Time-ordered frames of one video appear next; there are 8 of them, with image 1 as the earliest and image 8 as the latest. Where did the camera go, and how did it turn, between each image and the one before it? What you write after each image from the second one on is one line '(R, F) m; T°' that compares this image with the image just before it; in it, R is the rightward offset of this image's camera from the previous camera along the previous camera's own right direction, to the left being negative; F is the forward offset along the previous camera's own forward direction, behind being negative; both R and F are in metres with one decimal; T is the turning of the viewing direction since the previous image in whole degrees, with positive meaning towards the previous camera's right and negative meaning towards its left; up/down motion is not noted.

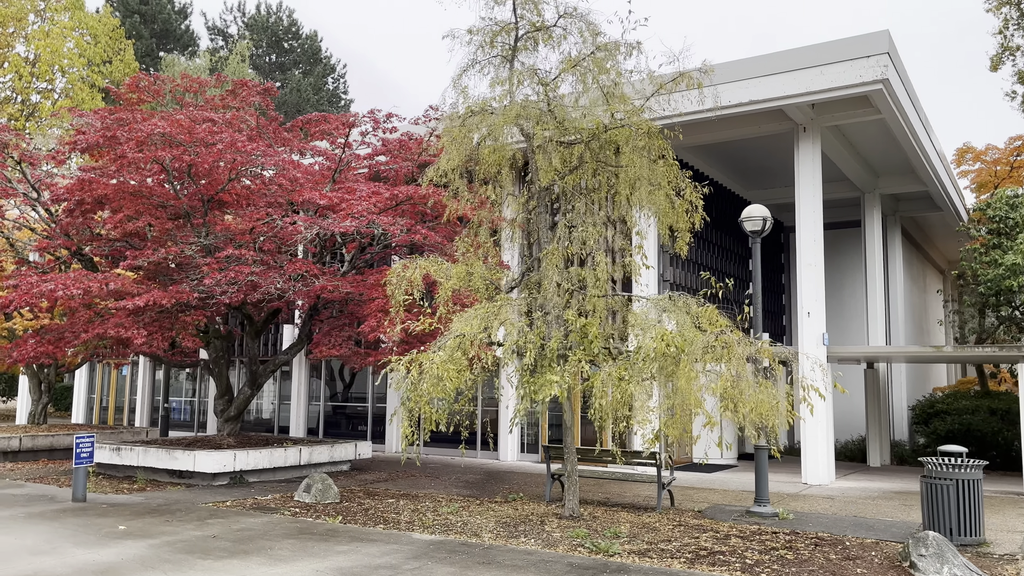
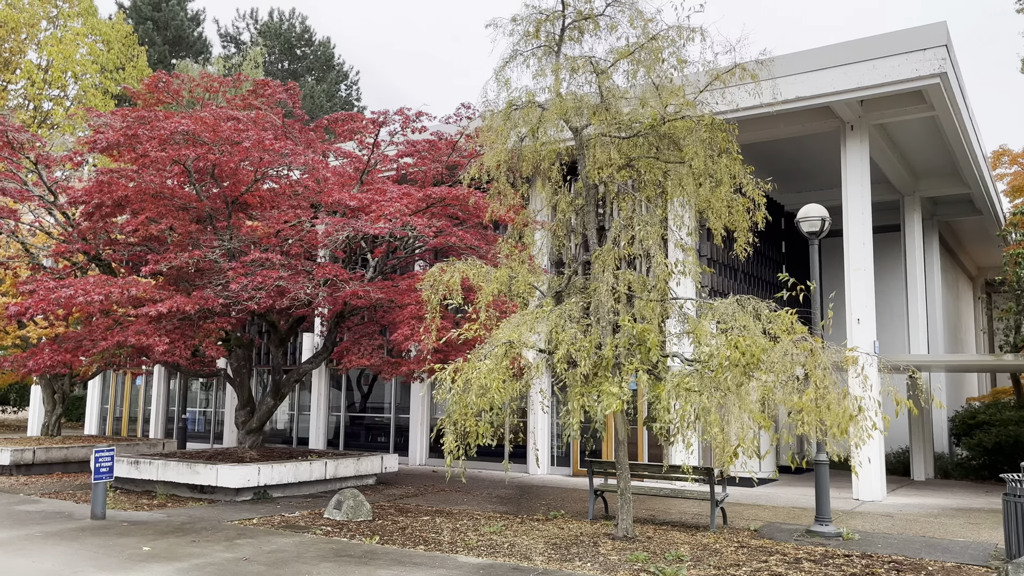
(-0.4, +0.6) m; 0°
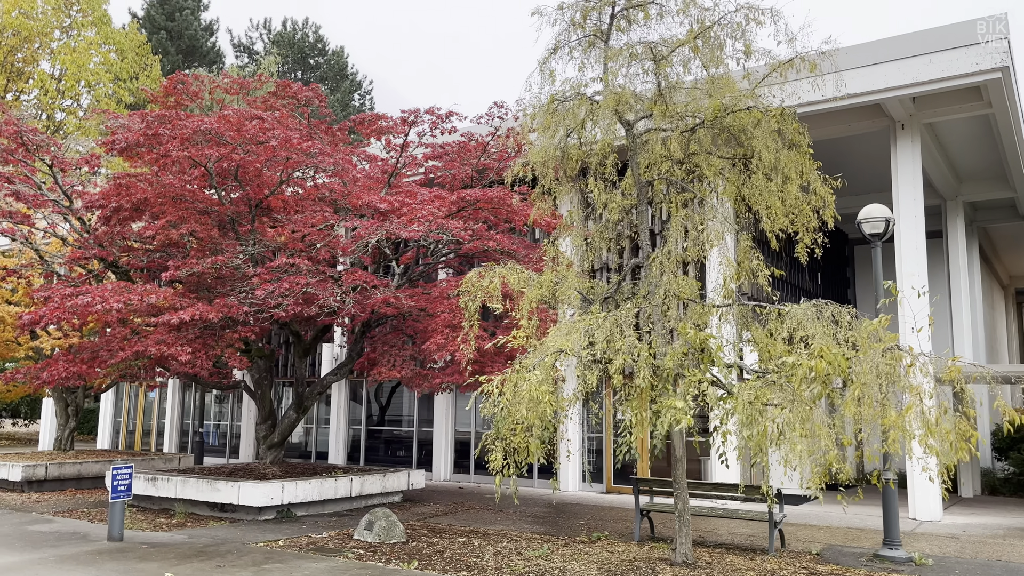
(-0.4, +0.6) m; -1°
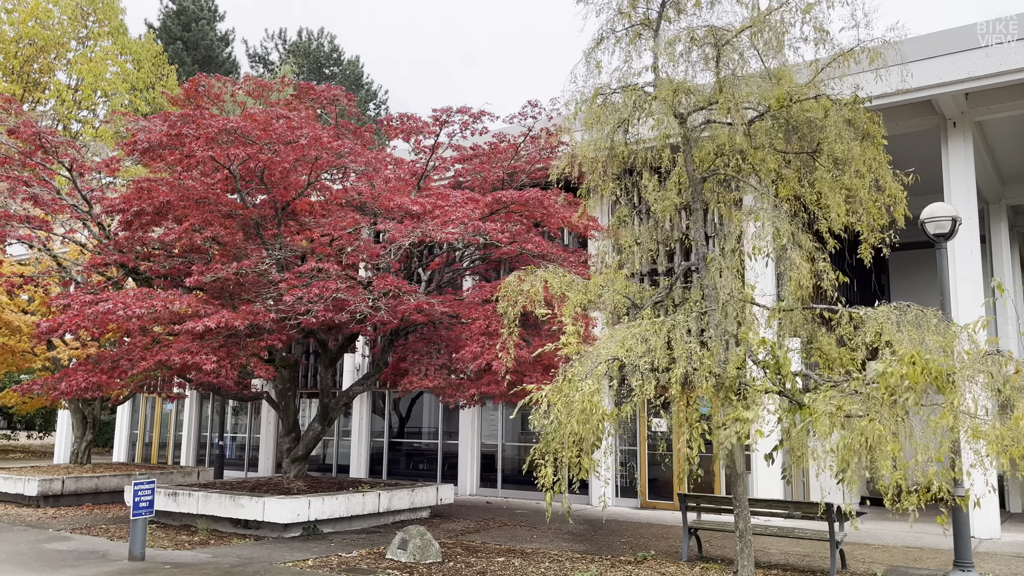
(-0.3, +0.5) m; -1°
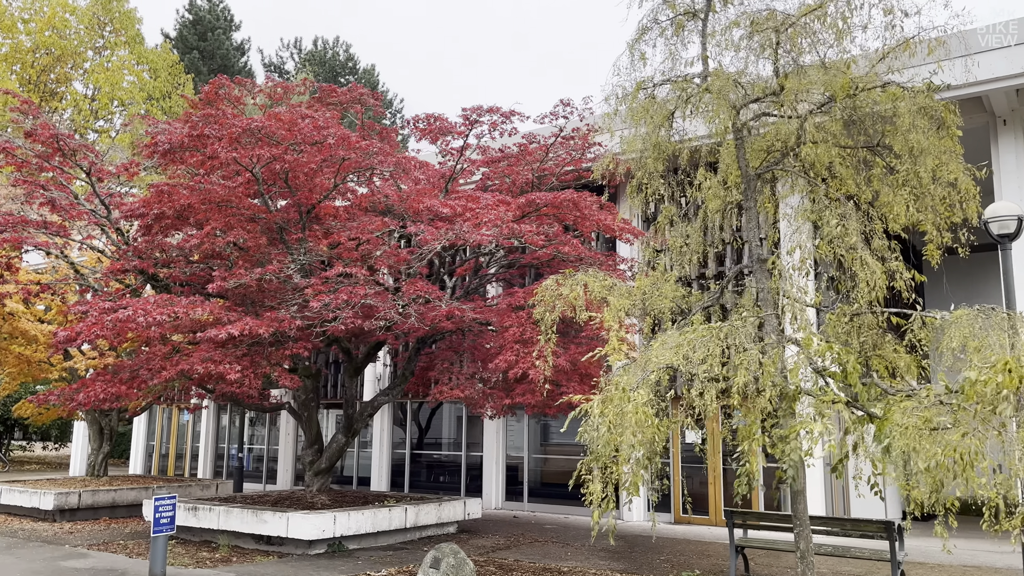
(-0.3, +0.4) m; -1°
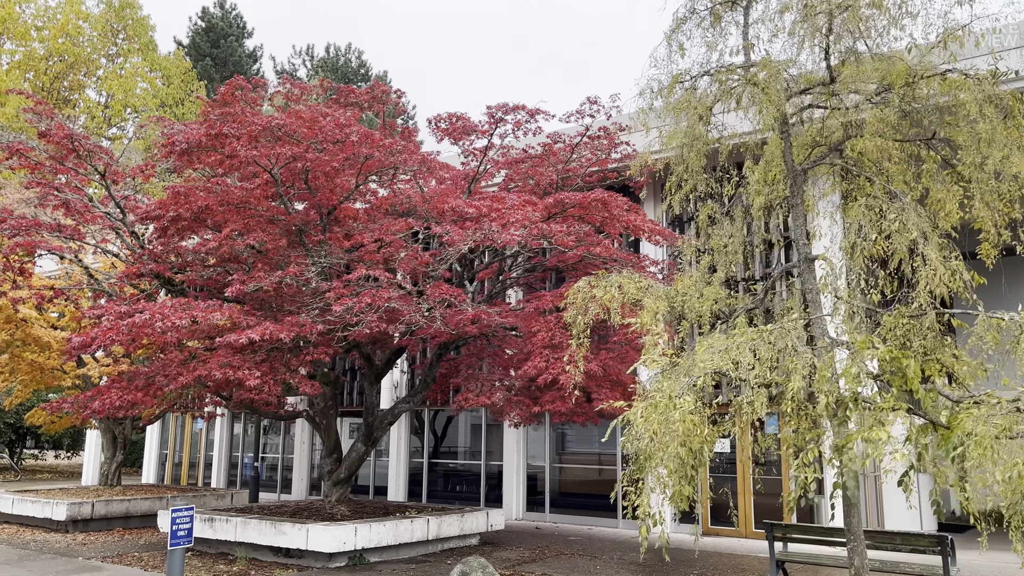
(-0.2, +0.3) m; -1°
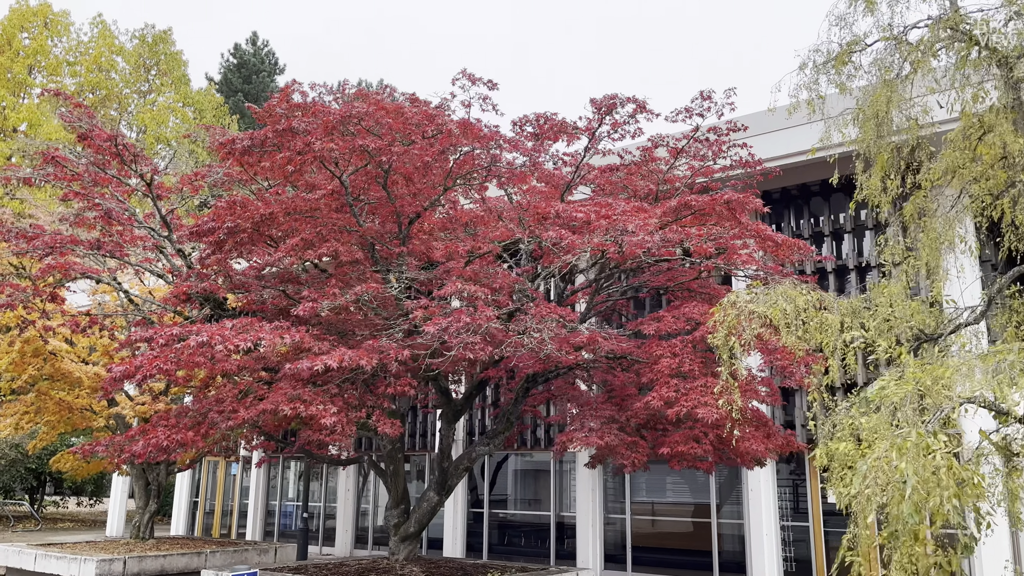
(-0.9, +1.4) m; -1°
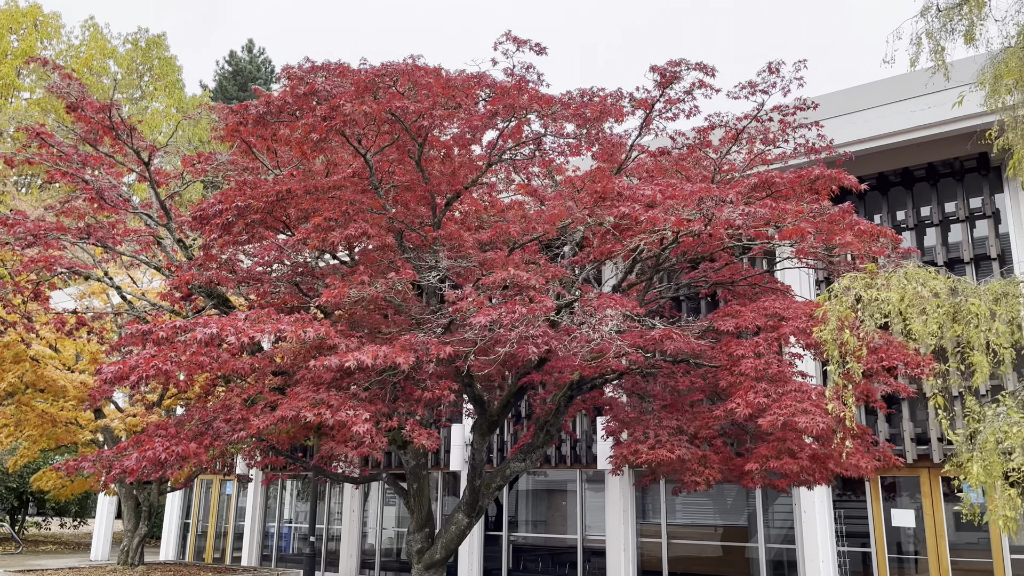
(-0.5, +1.1) m; +1°
